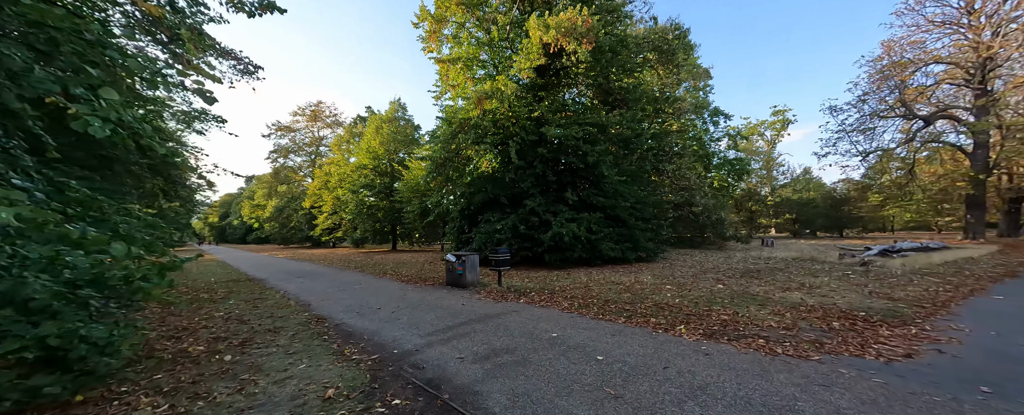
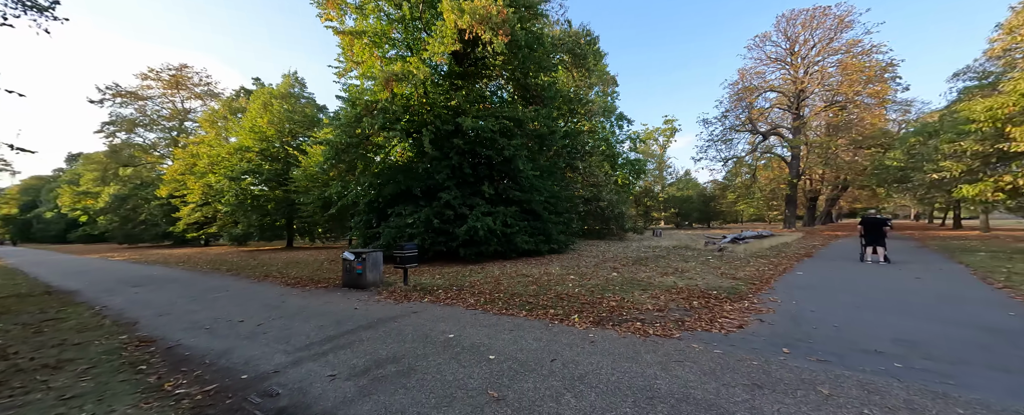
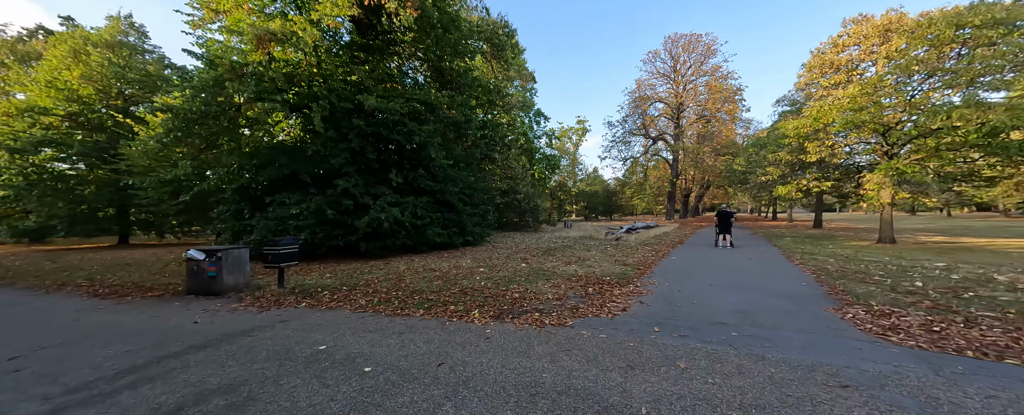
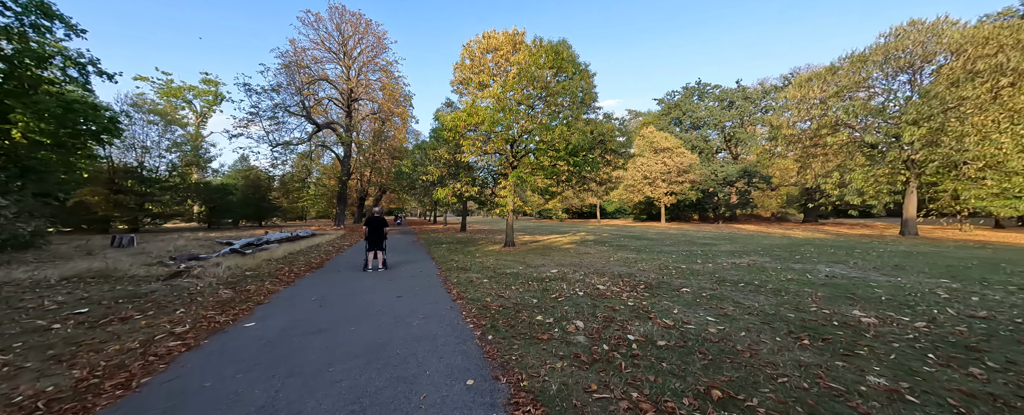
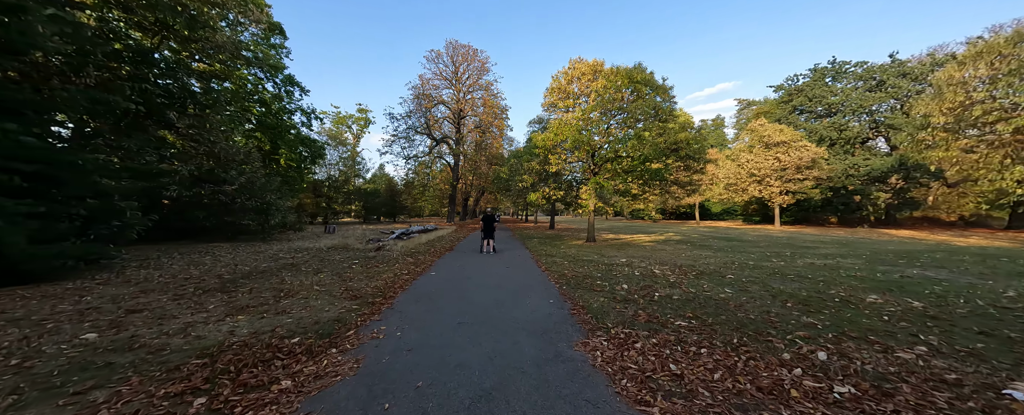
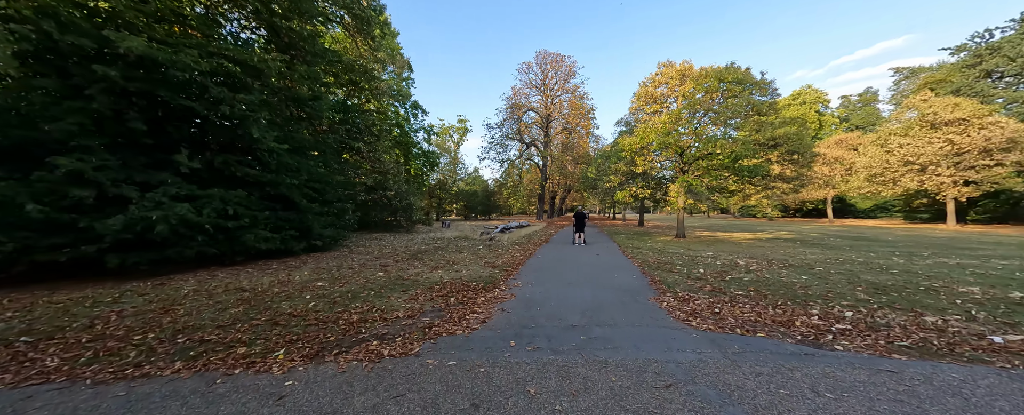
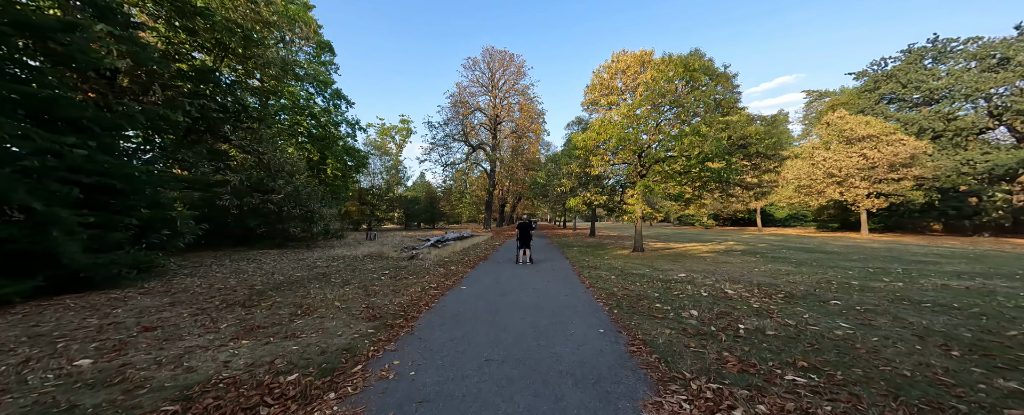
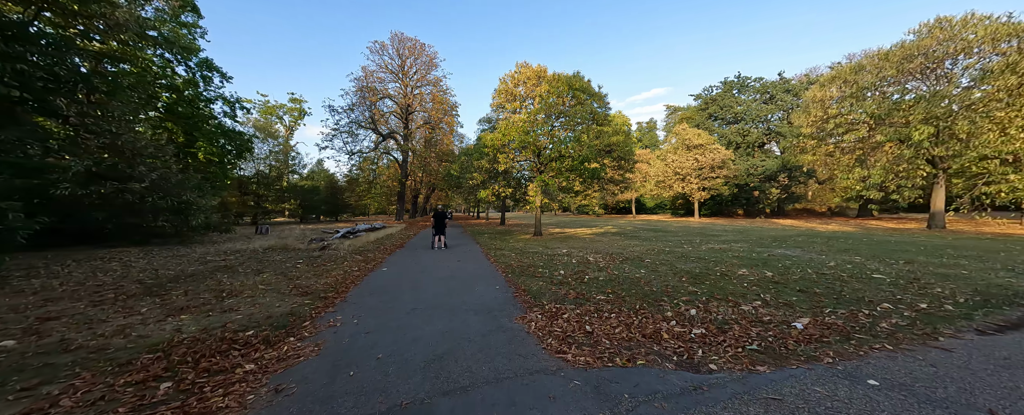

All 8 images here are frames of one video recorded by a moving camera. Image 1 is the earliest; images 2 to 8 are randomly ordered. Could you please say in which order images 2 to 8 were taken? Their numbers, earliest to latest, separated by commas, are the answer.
2, 3, 6, 8, 5, 7, 4
